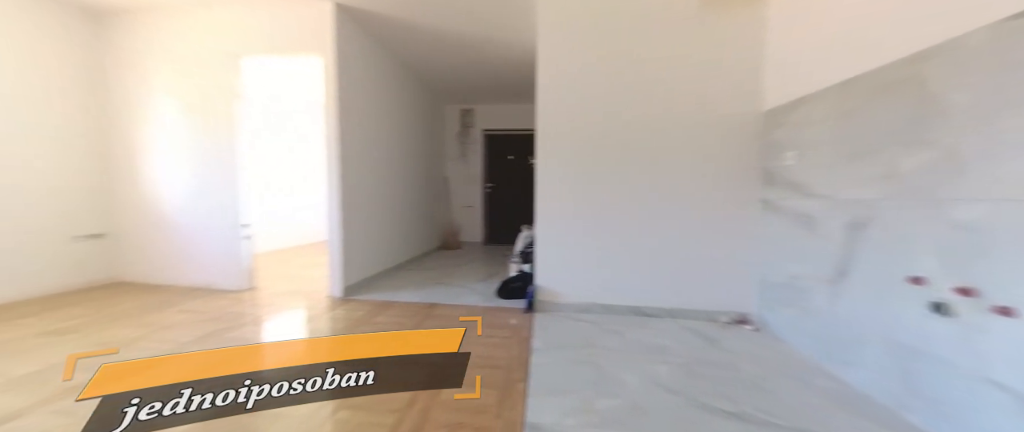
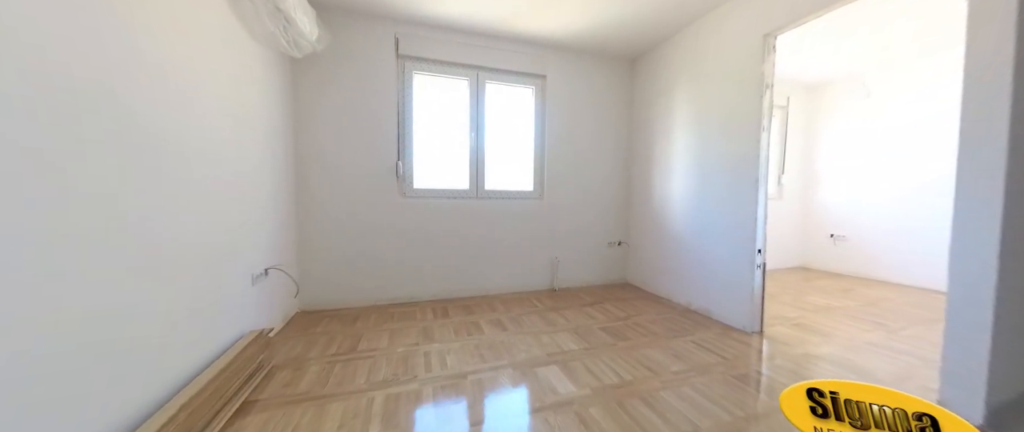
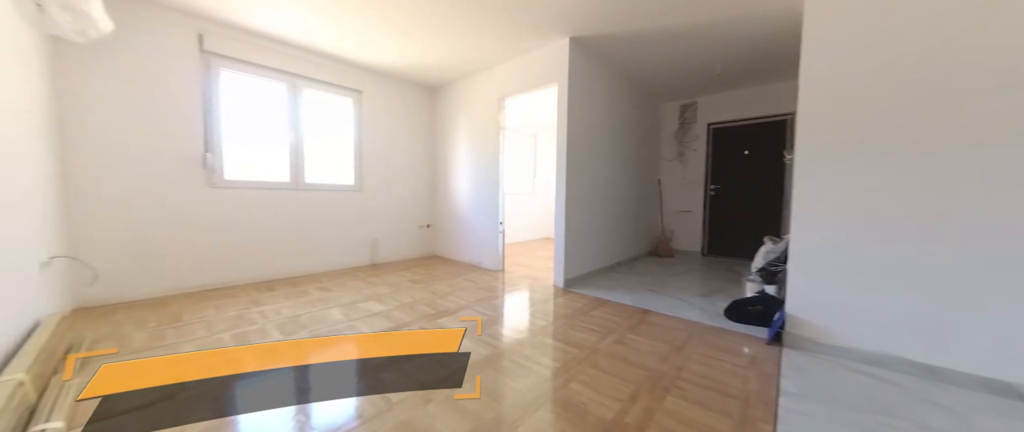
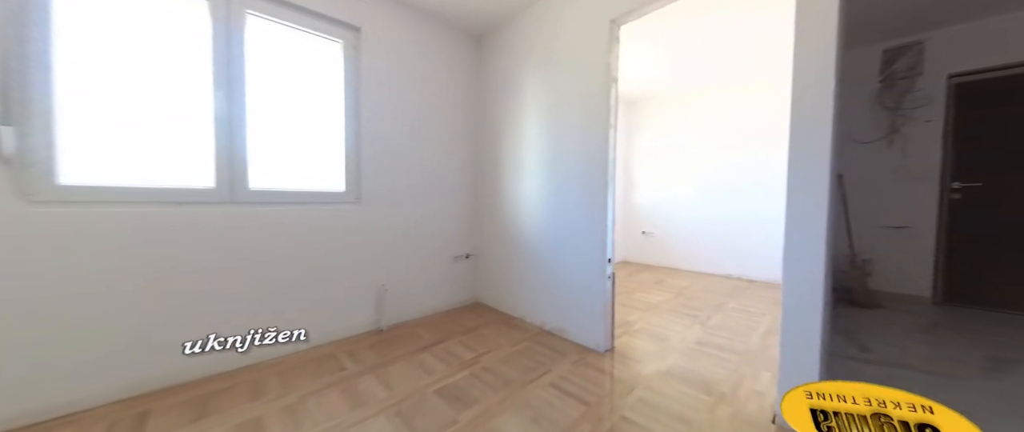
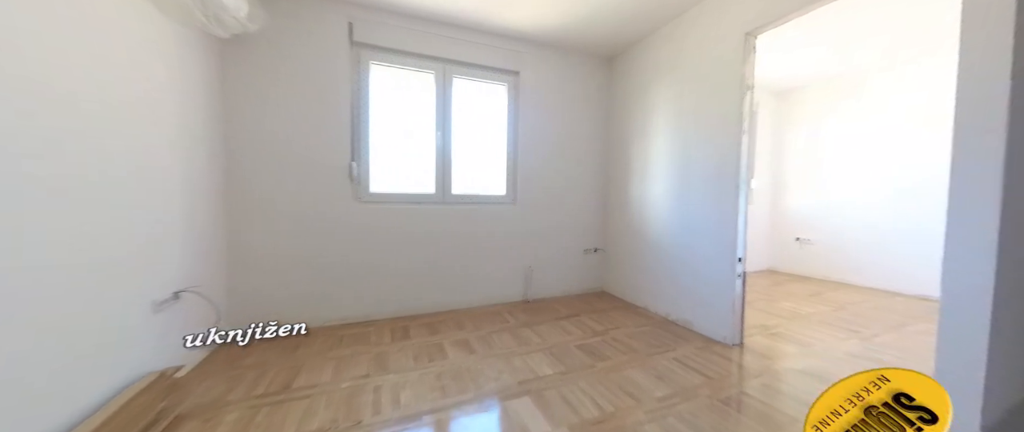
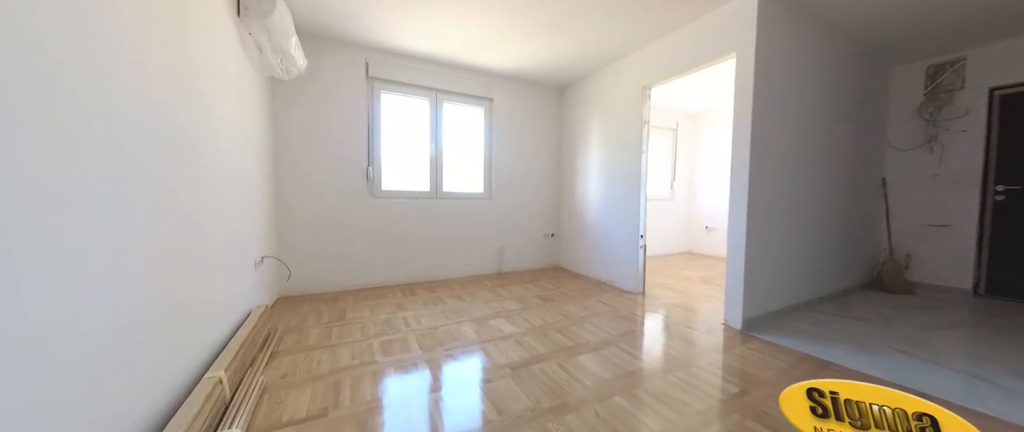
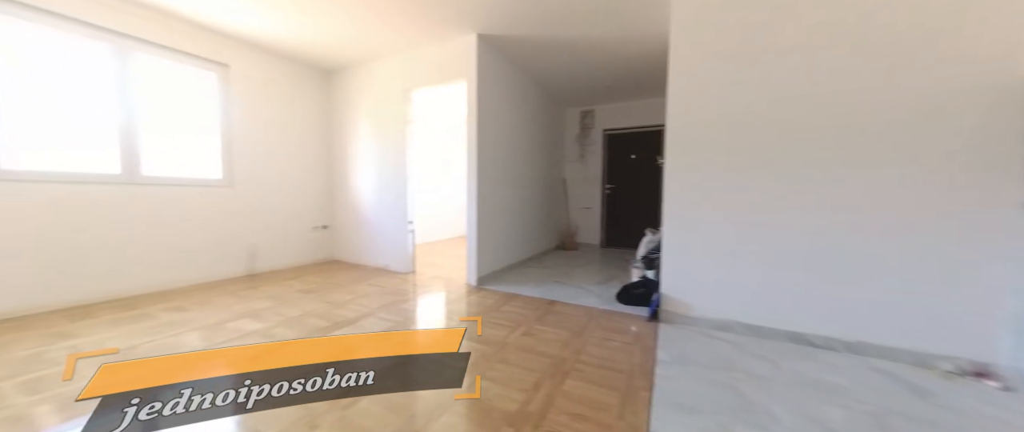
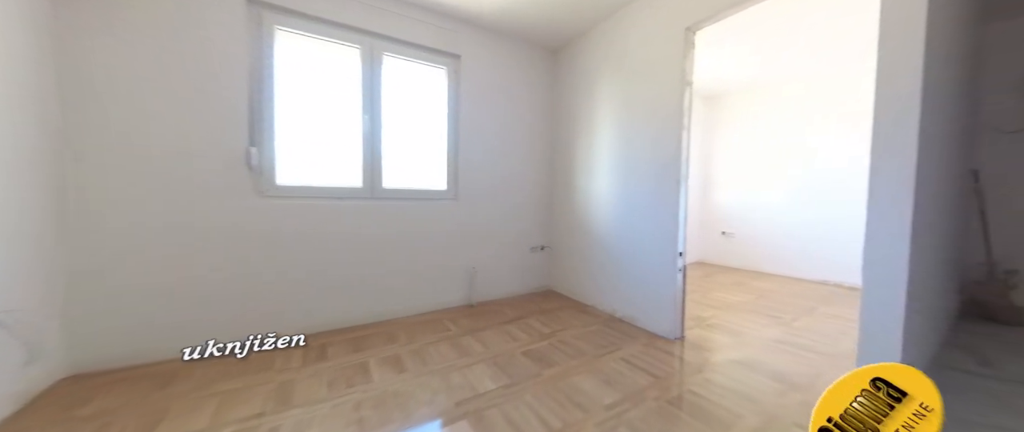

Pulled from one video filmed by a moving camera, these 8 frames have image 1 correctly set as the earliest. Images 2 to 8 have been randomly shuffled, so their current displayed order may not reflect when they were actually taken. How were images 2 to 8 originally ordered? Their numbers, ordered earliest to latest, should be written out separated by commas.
7, 3, 6, 2, 5, 8, 4
